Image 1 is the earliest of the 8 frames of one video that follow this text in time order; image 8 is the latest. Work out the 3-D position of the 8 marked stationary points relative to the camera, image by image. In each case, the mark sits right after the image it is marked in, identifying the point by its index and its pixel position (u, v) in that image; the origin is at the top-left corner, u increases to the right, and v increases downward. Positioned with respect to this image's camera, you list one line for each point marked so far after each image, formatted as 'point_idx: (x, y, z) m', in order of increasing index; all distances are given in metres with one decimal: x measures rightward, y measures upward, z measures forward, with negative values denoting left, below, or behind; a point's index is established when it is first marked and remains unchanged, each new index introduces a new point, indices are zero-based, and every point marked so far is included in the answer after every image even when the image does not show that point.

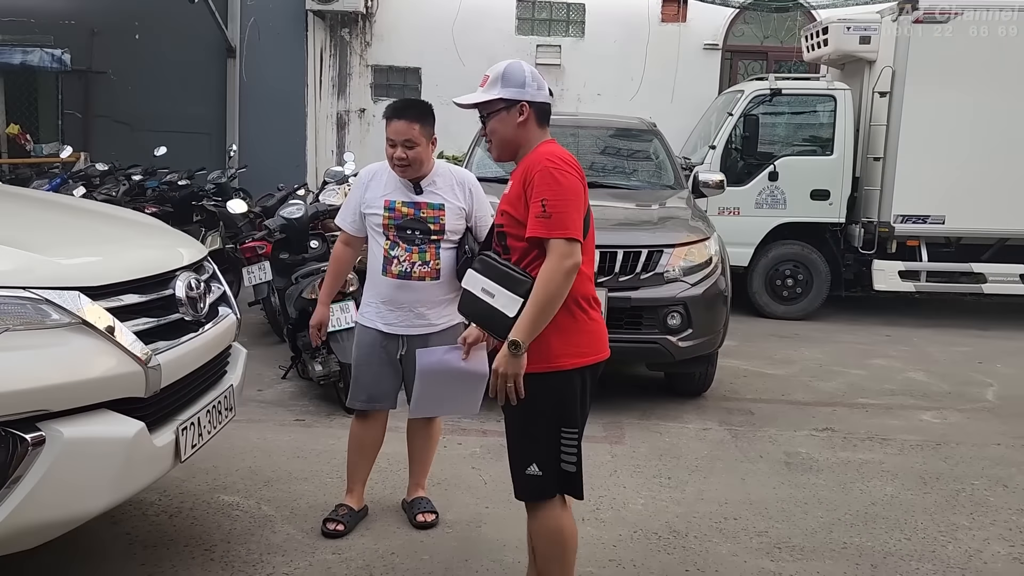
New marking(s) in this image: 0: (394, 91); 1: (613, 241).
0: (-1.2, +2.0, +8.6) m
1: (+0.5, +0.2, +4.0) m
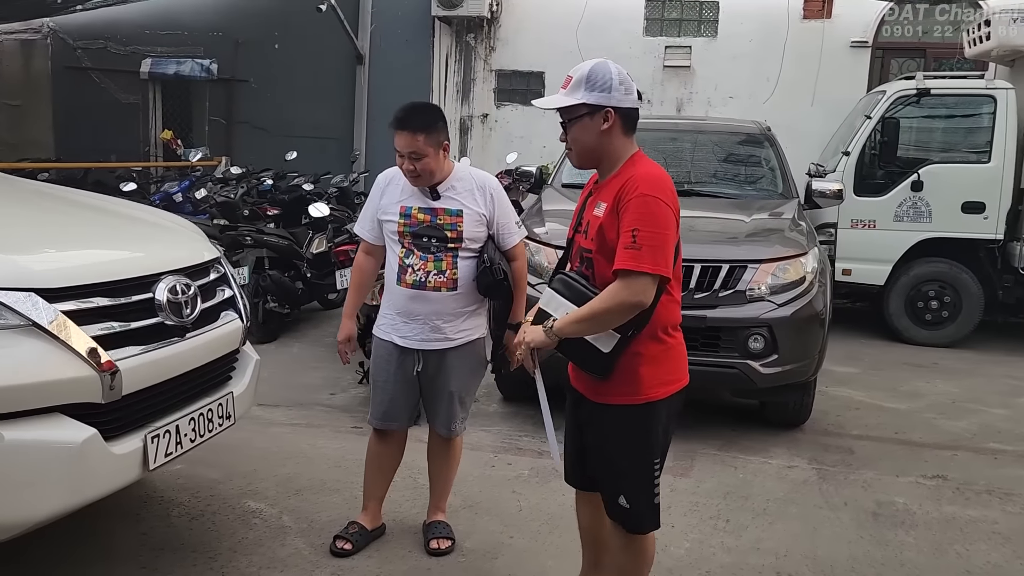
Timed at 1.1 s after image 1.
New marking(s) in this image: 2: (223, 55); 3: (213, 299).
0: (+0.1, +1.9, +8.5) m
1: (+0.8, +0.1, +3.7) m
2: (-3.0, +2.4, +8.9) m
3: (-0.9, 0.0, +2.5) m
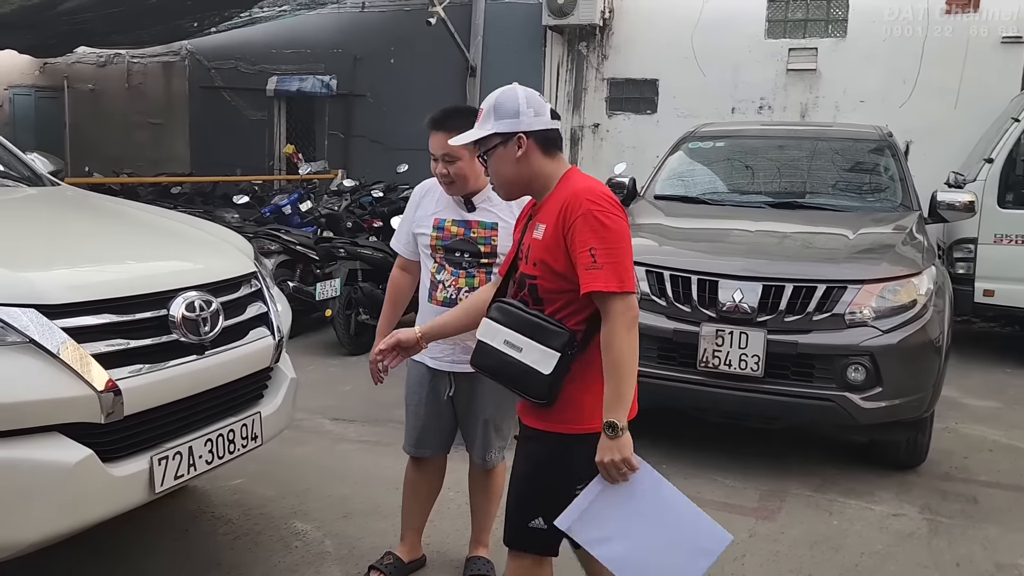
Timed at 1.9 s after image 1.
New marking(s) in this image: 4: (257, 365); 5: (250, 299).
0: (+1.2, +1.8, +8.3) m
1: (+1.1, +0.1, +3.4) m
2: (-1.8, +2.3, +9.1) m
3: (-0.8, -0.1, +2.4) m
4: (-0.7, -0.2, +2.4) m
5: (-0.8, 0.0, +2.5) m
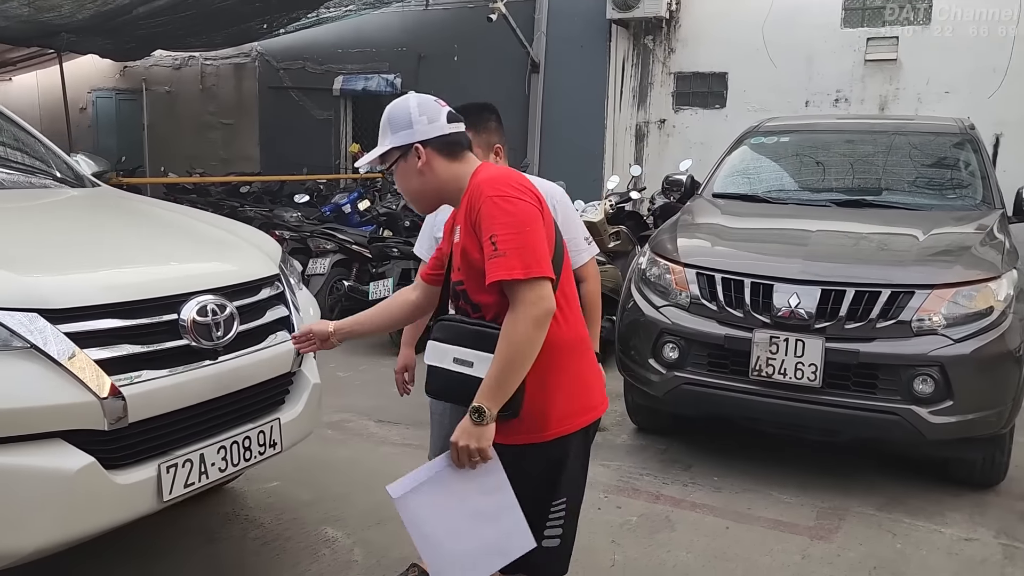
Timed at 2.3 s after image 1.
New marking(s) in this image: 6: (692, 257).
0: (+1.8, +1.8, +8.0) m
1: (+1.2, 0.0, +3.1) m
2: (-1.1, +2.4, +9.1) m
3: (-0.7, -0.1, +2.3) m
4: (-0.6, -0.2, +2.3) m
5: (-0.7, 0.0, +2.4) m
6: (+0.7, +0.1, +3.5) m
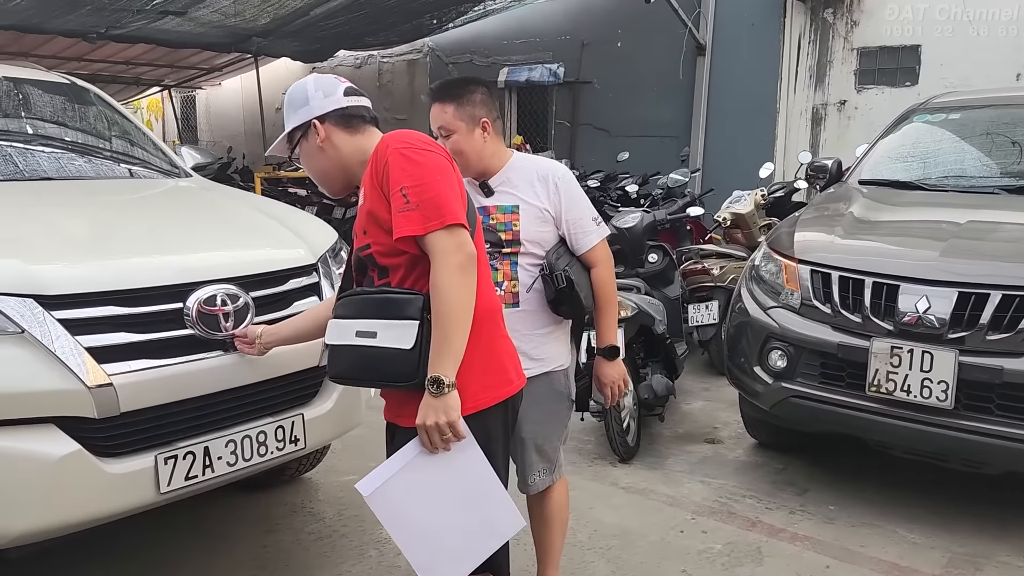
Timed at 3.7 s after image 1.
0: (+3.1, +1.8, +7.2) m
1: (+1.4, 0.0, +2.6) m
2: (+0.6, +2.4, +9.0) m
3: (-0.6, -0.1, +2.2) m
4: (-0.6, -0.2, +2.2) m
5: (-0.6, 0.0, +2.3) m
6: (+1.1, +0.1, +3.0) m
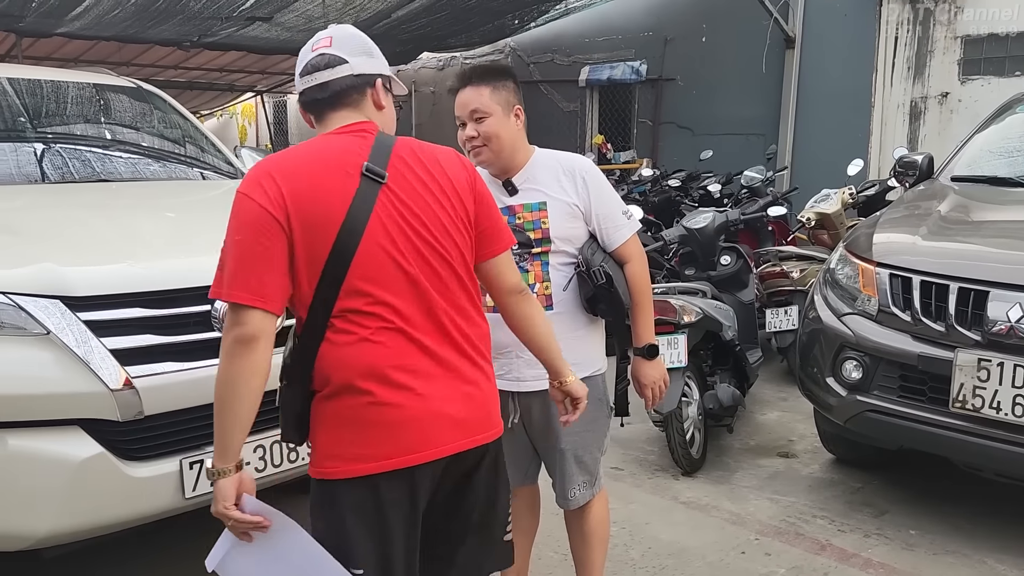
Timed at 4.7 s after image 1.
0: (+3.8, +1.7, +6.7) m
1: (+1.6, 0.0, +2.3) m
2: (+1.4, +2.4, +8.7) m
3: (-0.5, -0.1, +2.2) m
4: (-0.5, -0.2, +2.2) m
5: (-0.5, 0.0, +2.3) m
6: (+1.2, +0.1, +2.8) m
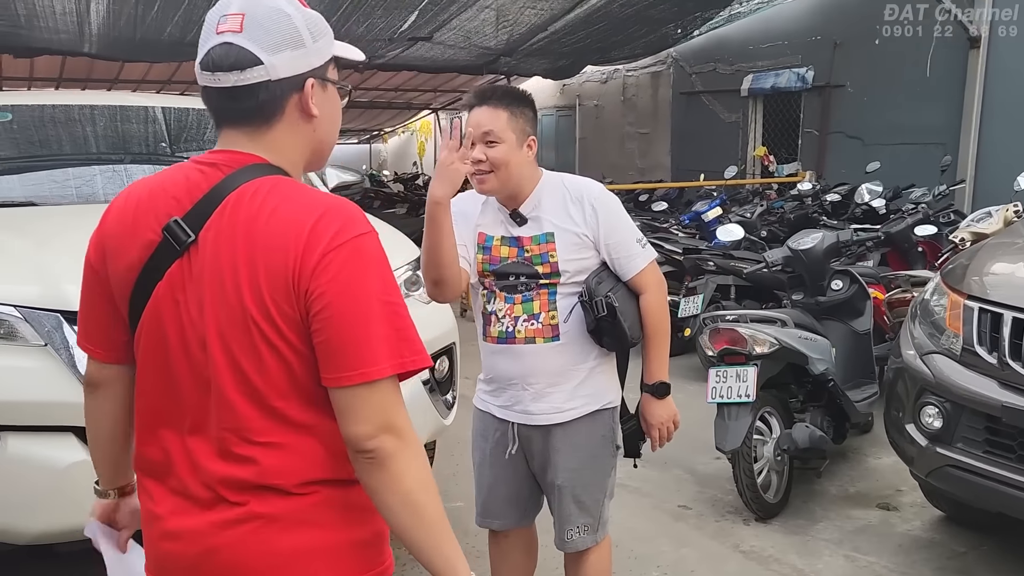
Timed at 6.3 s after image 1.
0: (+4.7, +1.5, +5.6) m
1: (+1.5, -0.1, +1.8) m
2: (+3.0, +2.2, +8.2) m
3: (-0.5, -0.1, +2.2) m
4: (-0.5, -0.3, +2.2) m
5: (-0.4, -0.1, +2.3) m
6: (+1.3, 0.0, +2.4) m
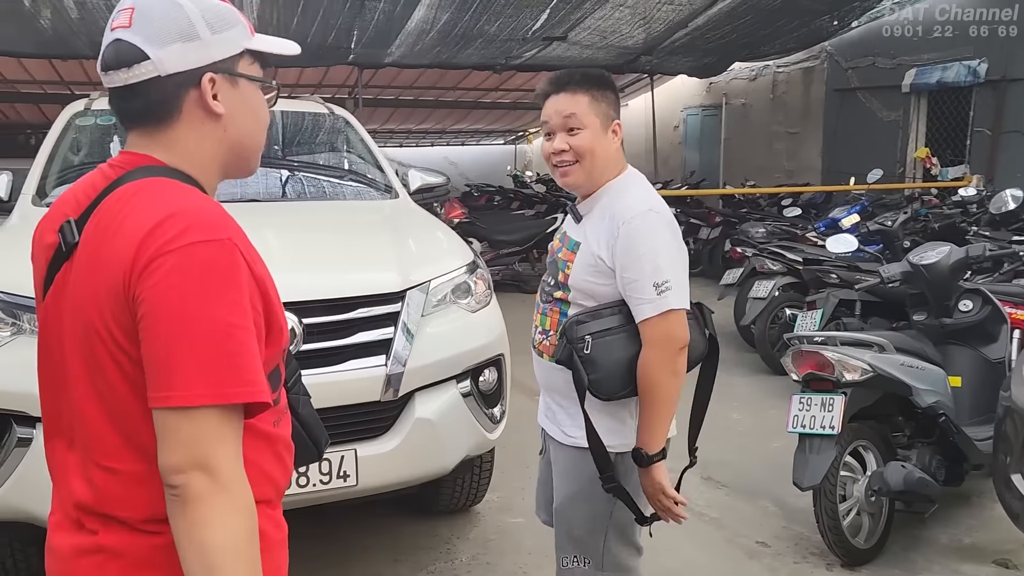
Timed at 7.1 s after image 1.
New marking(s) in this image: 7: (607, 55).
0: (+5.4, +1.3, +4.5) m
1: (+1.5, -0.2, +1.4) m
2: (+4.2, +2.0, +7.4) m
3: (-0.4, -0.1, +2.2) m
4: (-0.4, -0.3, +2.1) m
5: (-0.3, -0.1, +2.2) m
6: (+1.4, -0.1, +2.0) m
7: (+1.0, +2.5, +9.1) m
